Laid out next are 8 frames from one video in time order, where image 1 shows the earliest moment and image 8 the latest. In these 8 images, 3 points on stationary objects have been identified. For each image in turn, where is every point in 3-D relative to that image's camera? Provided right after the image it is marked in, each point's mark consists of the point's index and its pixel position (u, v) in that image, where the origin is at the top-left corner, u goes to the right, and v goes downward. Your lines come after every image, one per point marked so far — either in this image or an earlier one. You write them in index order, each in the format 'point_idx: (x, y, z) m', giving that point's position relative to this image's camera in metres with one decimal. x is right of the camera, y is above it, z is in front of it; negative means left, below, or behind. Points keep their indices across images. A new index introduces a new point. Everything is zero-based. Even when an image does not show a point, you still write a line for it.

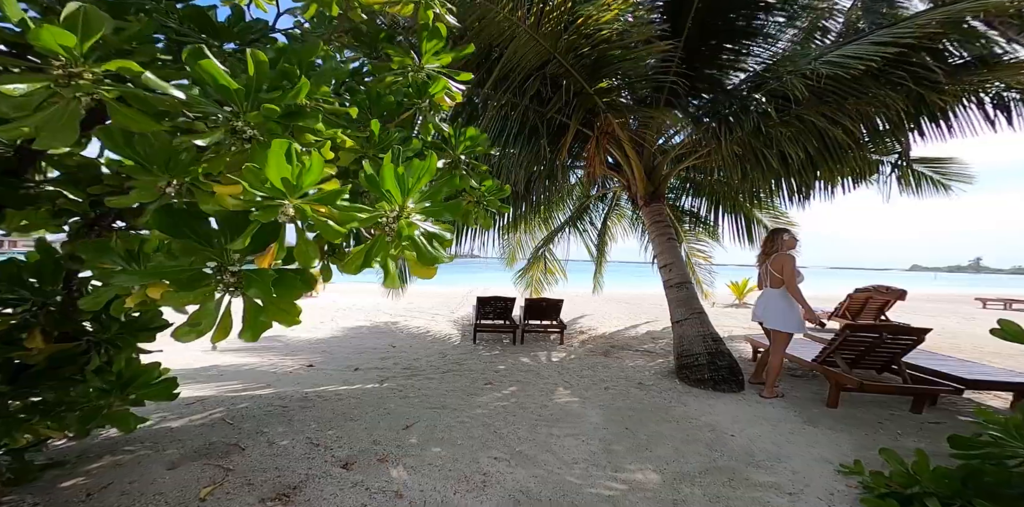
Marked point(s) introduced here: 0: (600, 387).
0: (+1.0, -1.5, +4.5) m
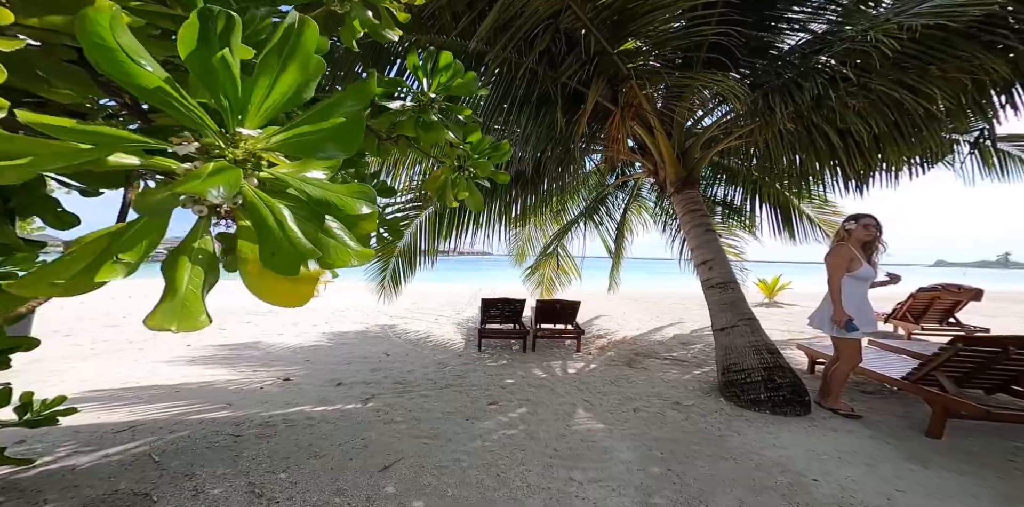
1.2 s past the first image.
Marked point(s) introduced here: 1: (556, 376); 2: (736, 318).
0: (+1.1, -1.4, +3.7) m
1: (+0.5, -1.4, +4.6) m
2: (+2.1, -0.6, +3.7) m
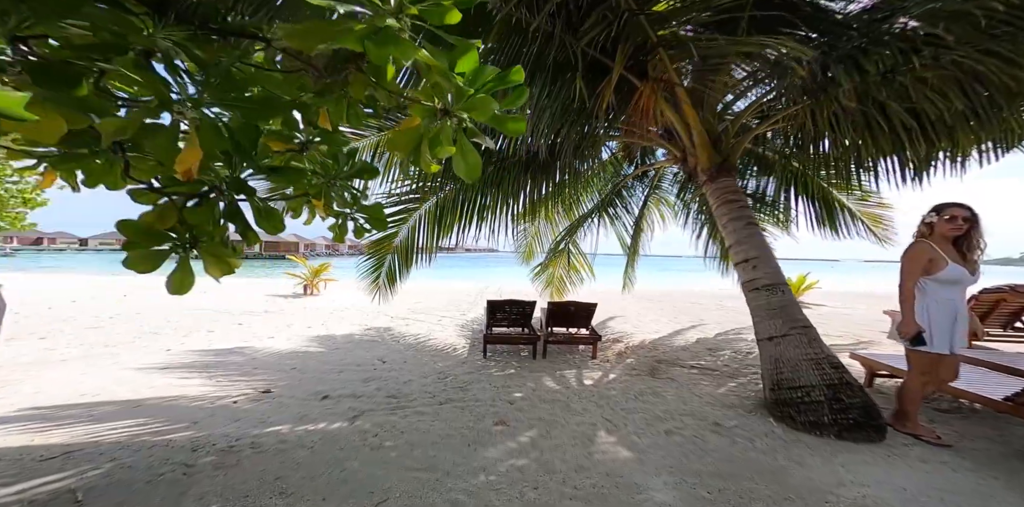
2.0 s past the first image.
0: (+1.2, -1.4, +3.2) m
1: (+0.6, -1.4, +4.0) m
2: (+2.1, -0.6, +3.1) m
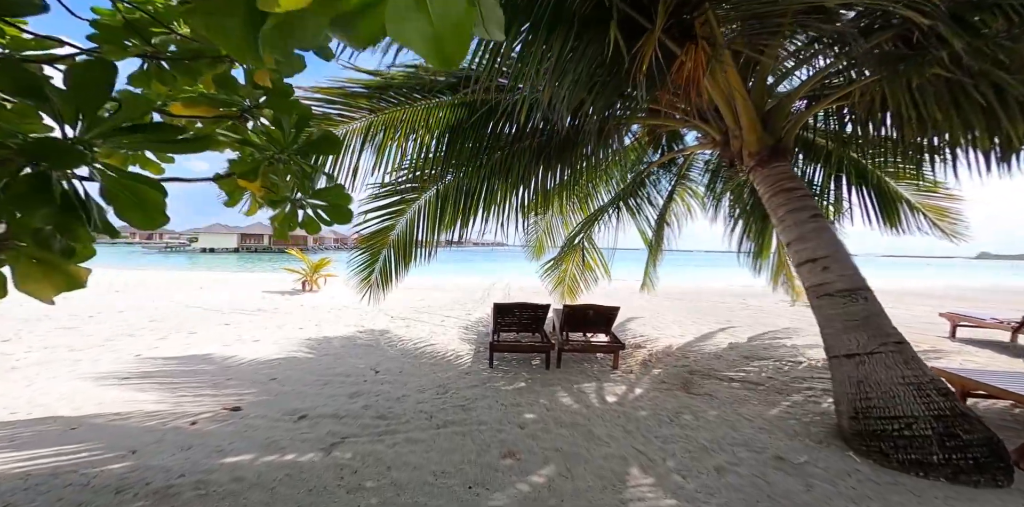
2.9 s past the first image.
0: (+1.2, -1.4, +2.5) m
1: (+0.7, -1.3, +3.4) m
2: (+2.2, -0.5, +2.5) m
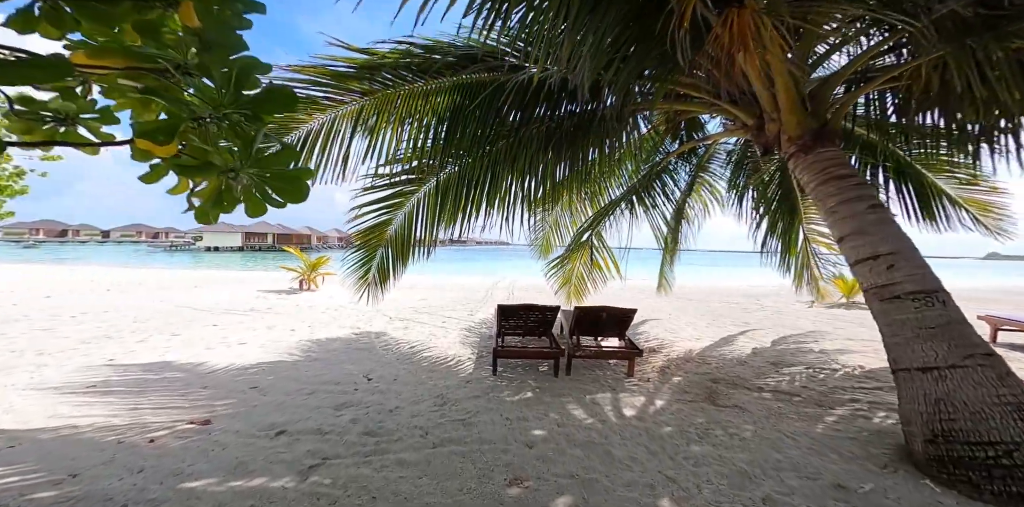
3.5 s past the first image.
0: (+1.3, -1.3, +2.1) m
1: (+0.7, -1.3, +3.0) m
2: (+2.3, -0.5, +2.0) m
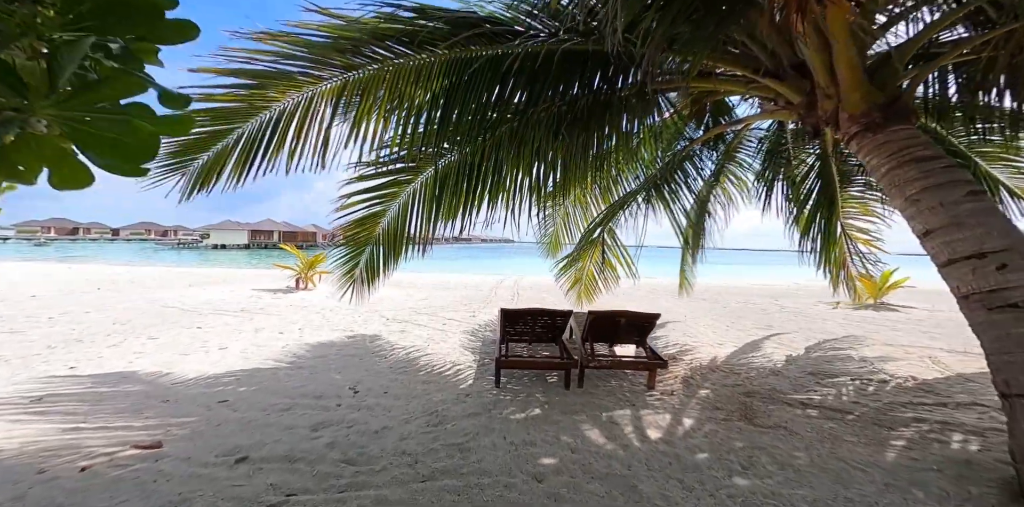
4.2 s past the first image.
0: (+1.3, -1.3, +1.7) m
1: (+0.8, -1.3, +2.6) m
2: (+2.3, -0.5, +1.6) m
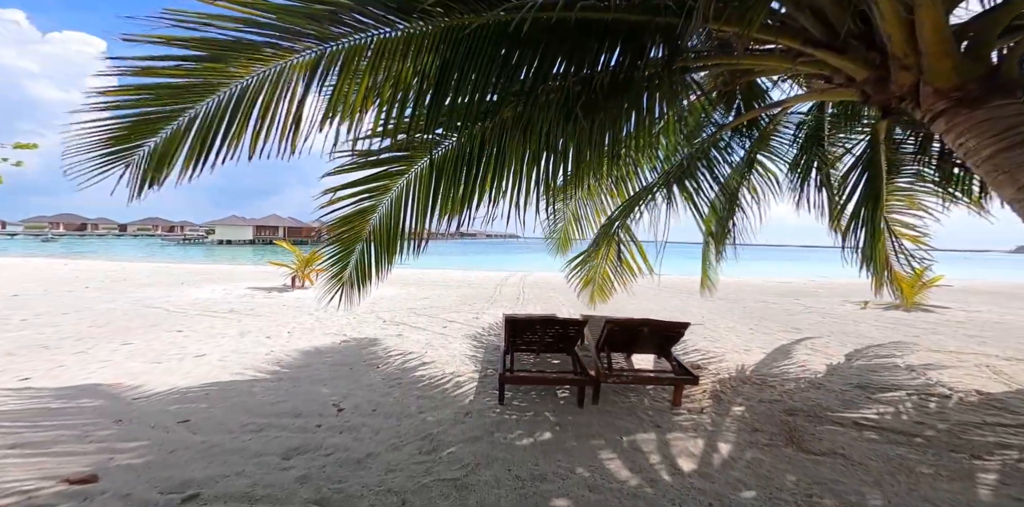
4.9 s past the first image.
0: (+1.3, -1.3, +1.2) m
1: (+0.8, -1.3, +2.1) m
2: (+2.3, -0.5, +1.1) m
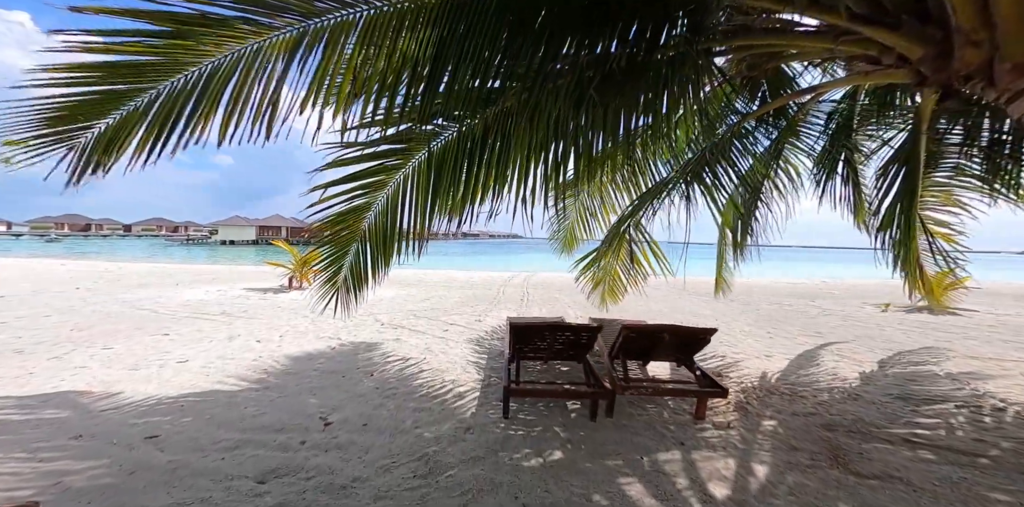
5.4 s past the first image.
0: (+1.4, -1.3, +0.9) m
1: (+0.8, -1.3, +1.8) m
2: (+2.3, -0.5, +0.8) m
